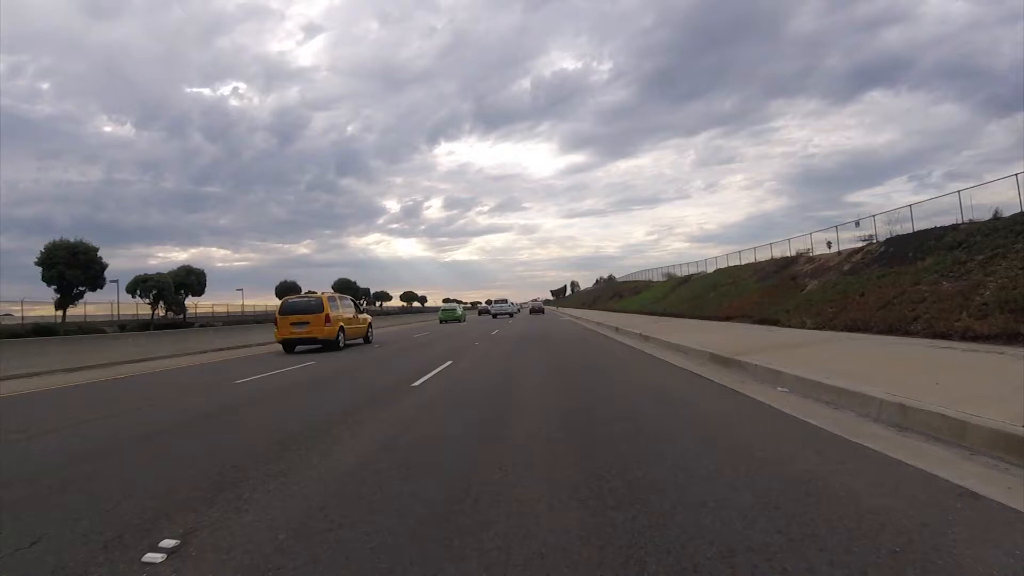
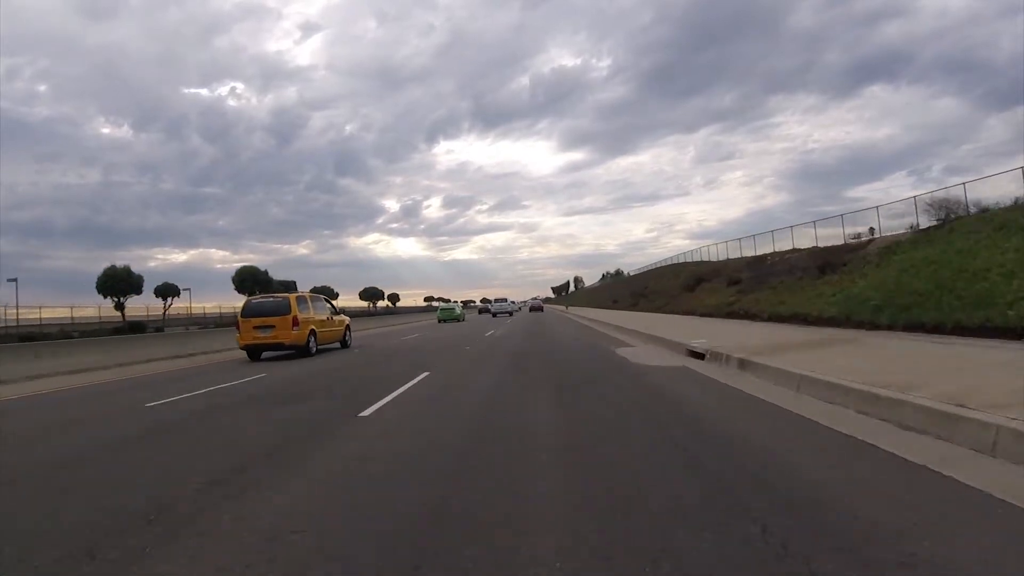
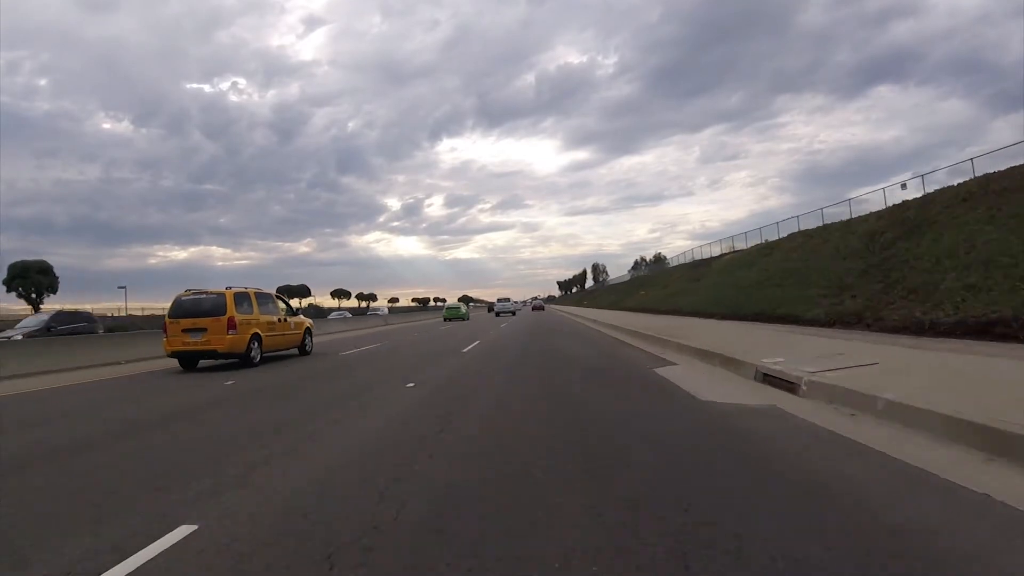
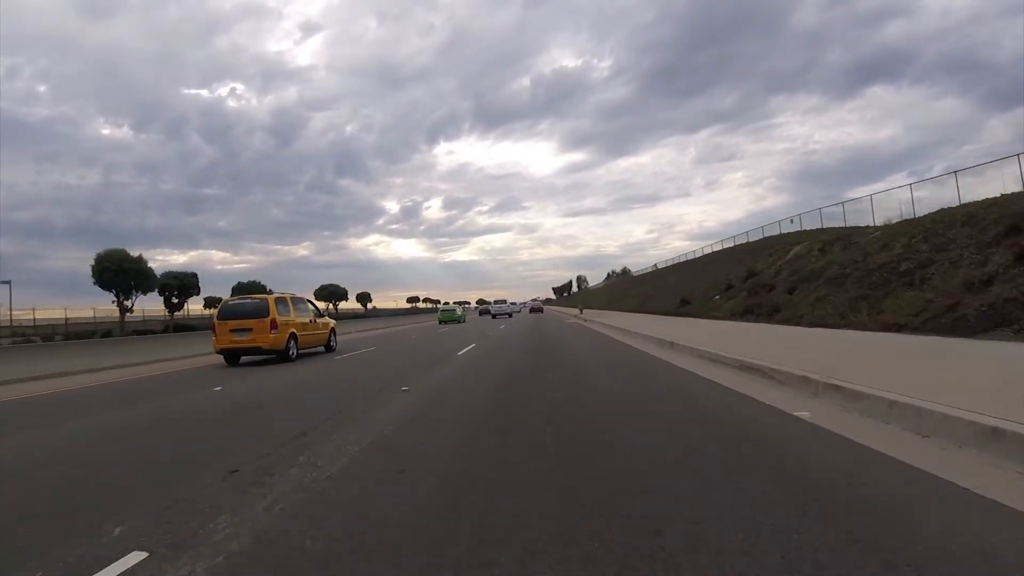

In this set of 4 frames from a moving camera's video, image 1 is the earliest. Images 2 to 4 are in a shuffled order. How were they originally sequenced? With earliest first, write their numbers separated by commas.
2, 4, 3
